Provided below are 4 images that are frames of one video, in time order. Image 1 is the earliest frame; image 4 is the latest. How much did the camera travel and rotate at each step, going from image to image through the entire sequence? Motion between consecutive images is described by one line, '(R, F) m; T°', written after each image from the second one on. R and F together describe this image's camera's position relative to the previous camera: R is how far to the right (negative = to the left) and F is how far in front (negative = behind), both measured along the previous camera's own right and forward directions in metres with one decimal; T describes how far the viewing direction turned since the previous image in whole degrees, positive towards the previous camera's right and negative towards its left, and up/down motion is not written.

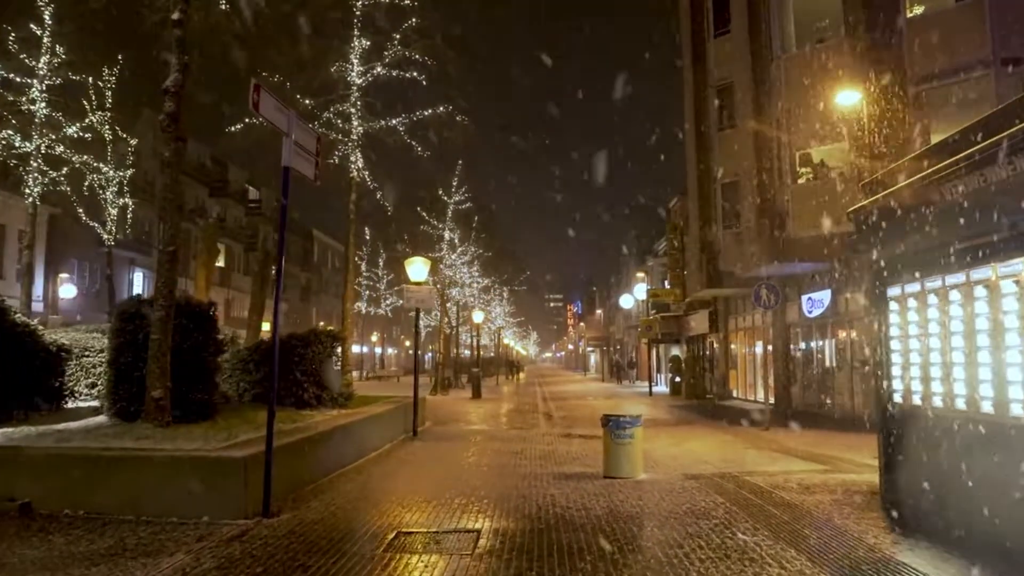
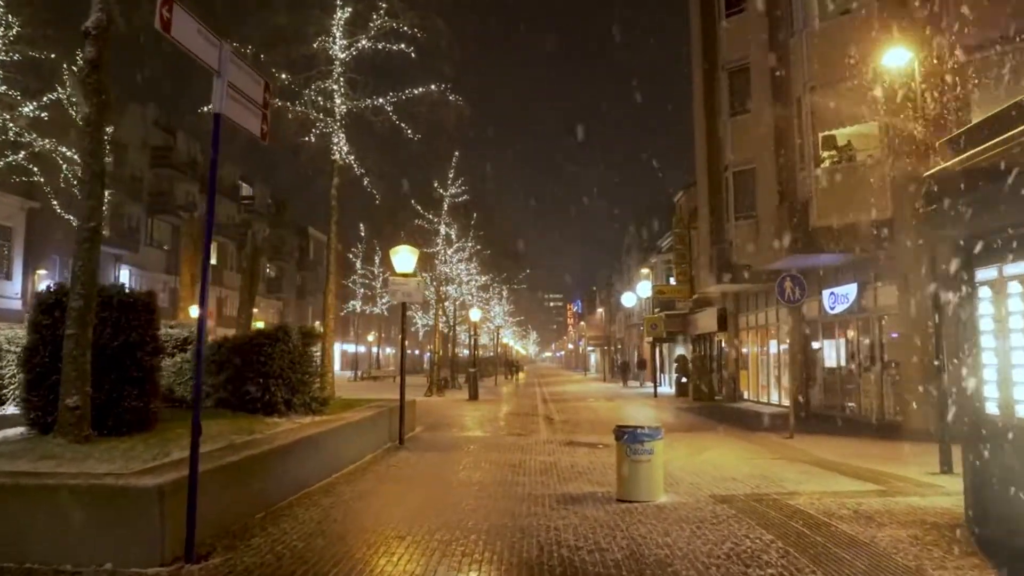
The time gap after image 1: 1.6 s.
(0.0, +1.8) m; 0°
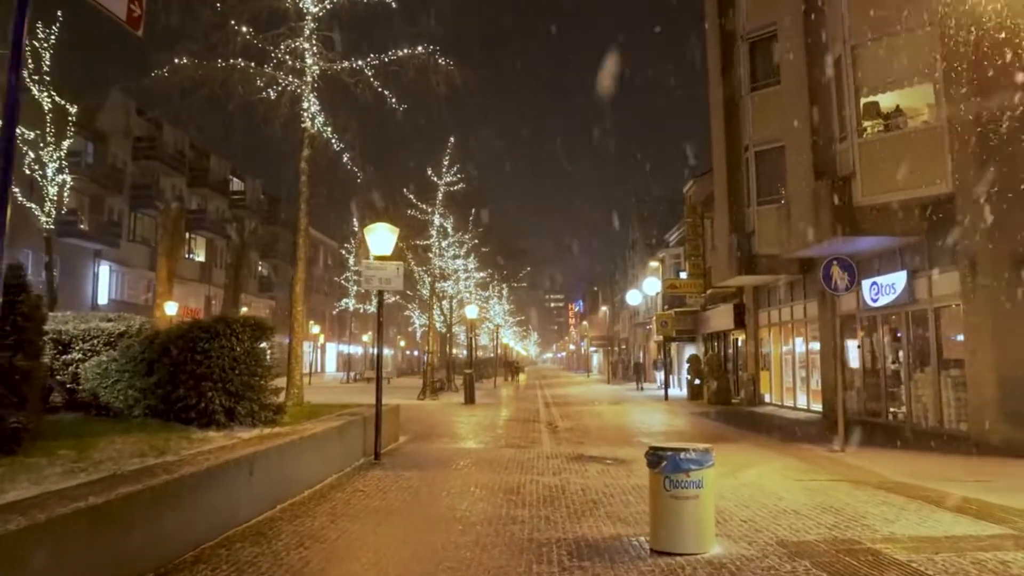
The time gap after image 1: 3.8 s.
(+0.1, +2.5) m; 0°
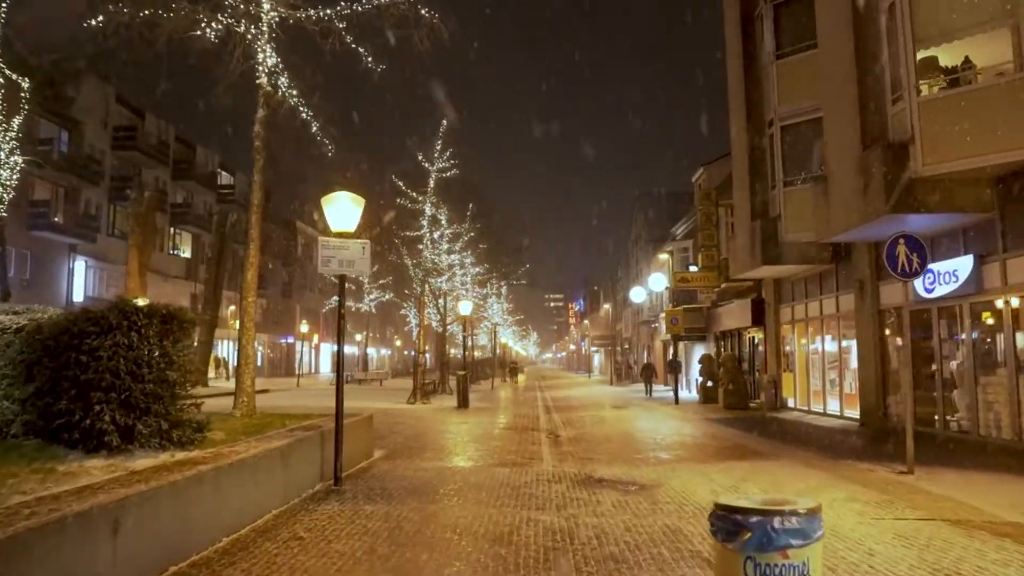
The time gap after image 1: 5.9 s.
(+0.1, +2.6) m; 0°
